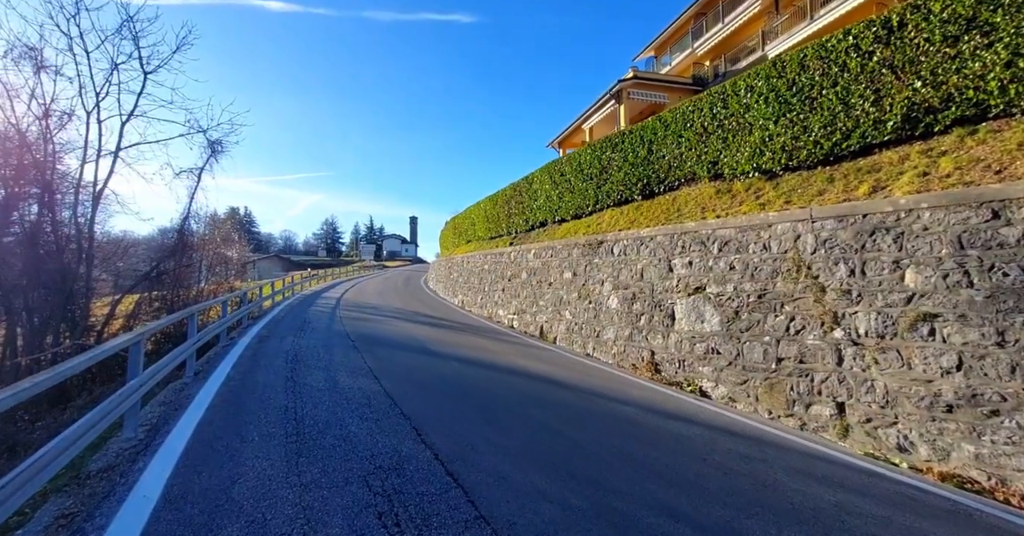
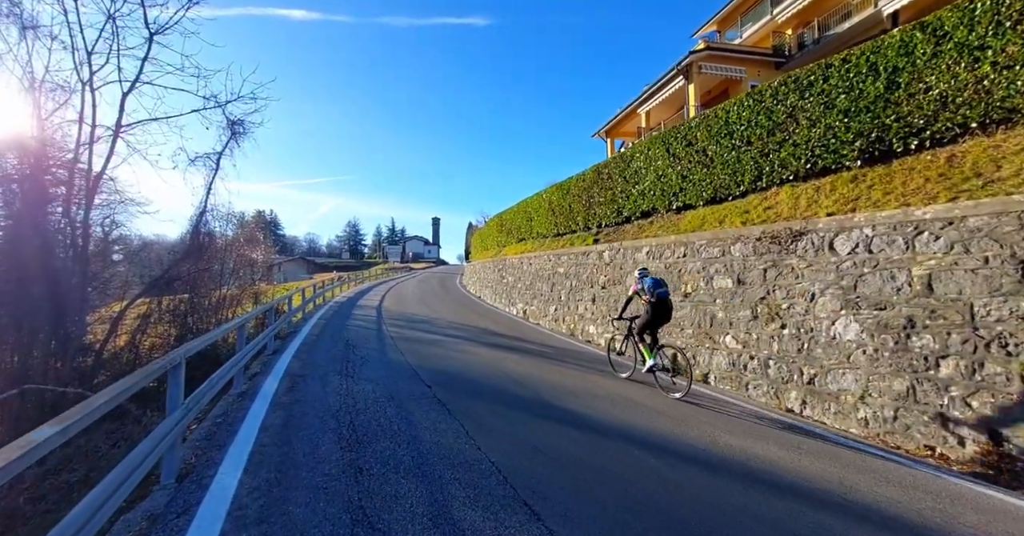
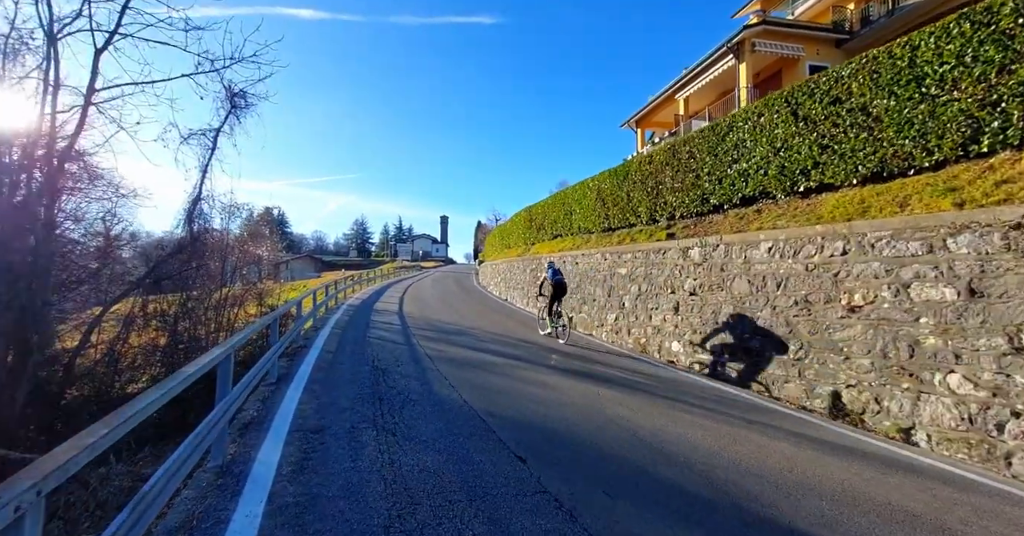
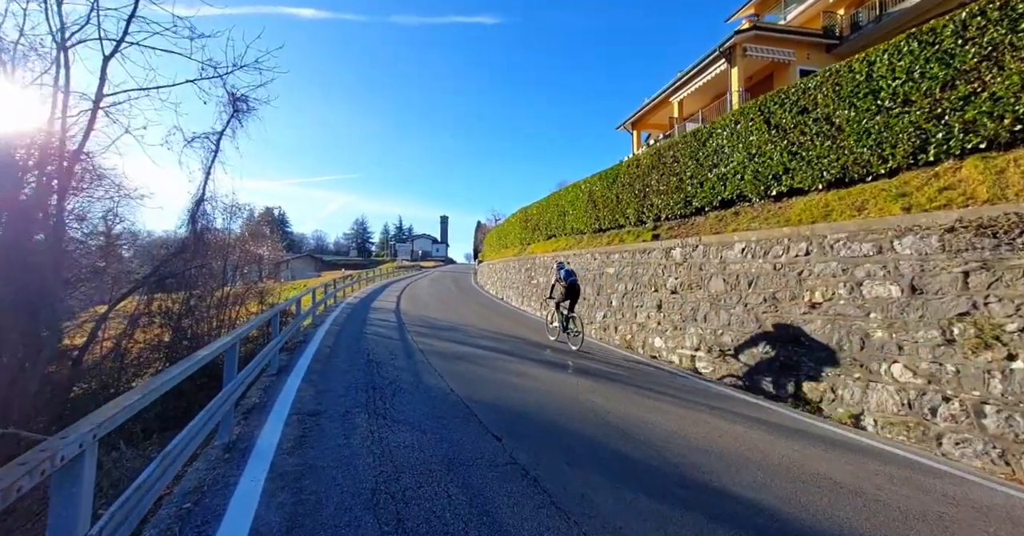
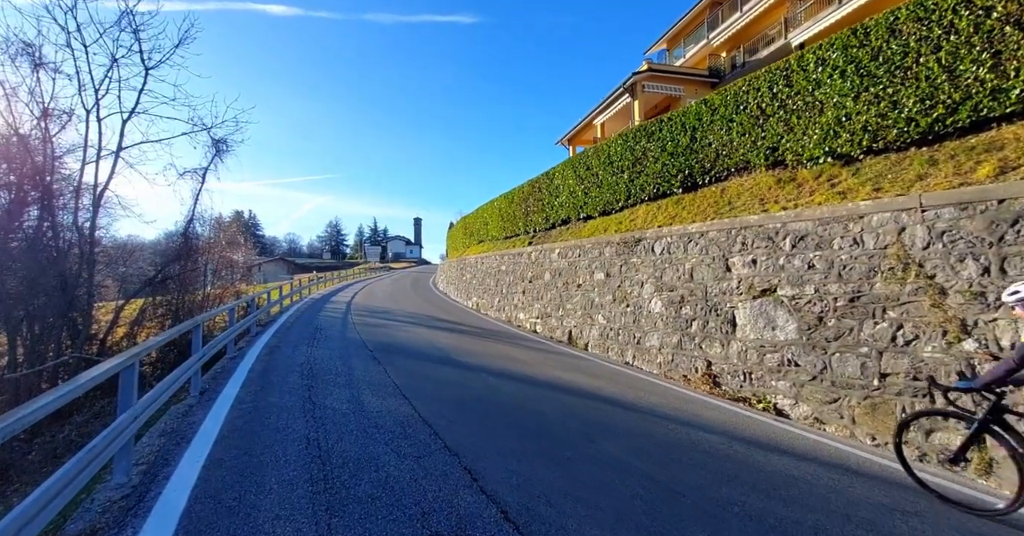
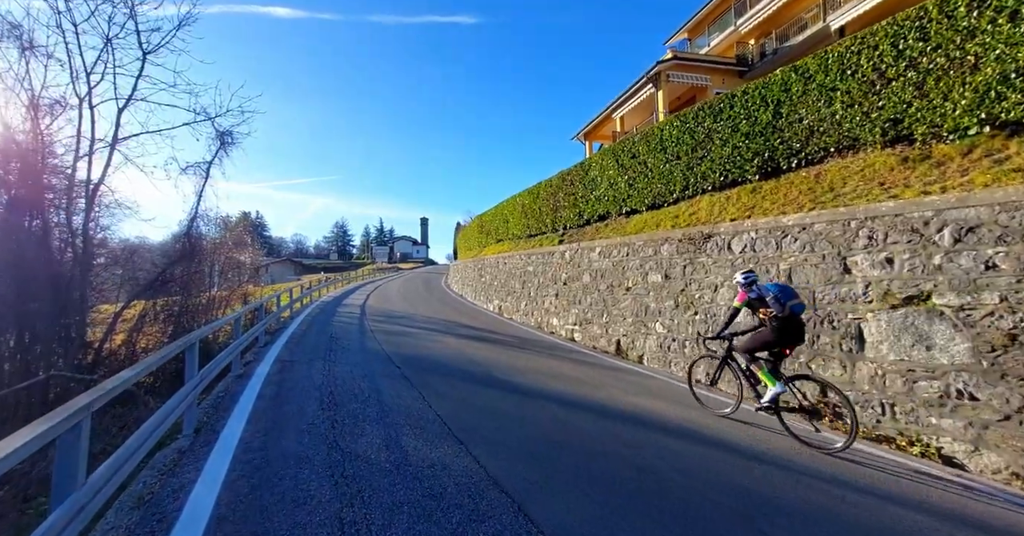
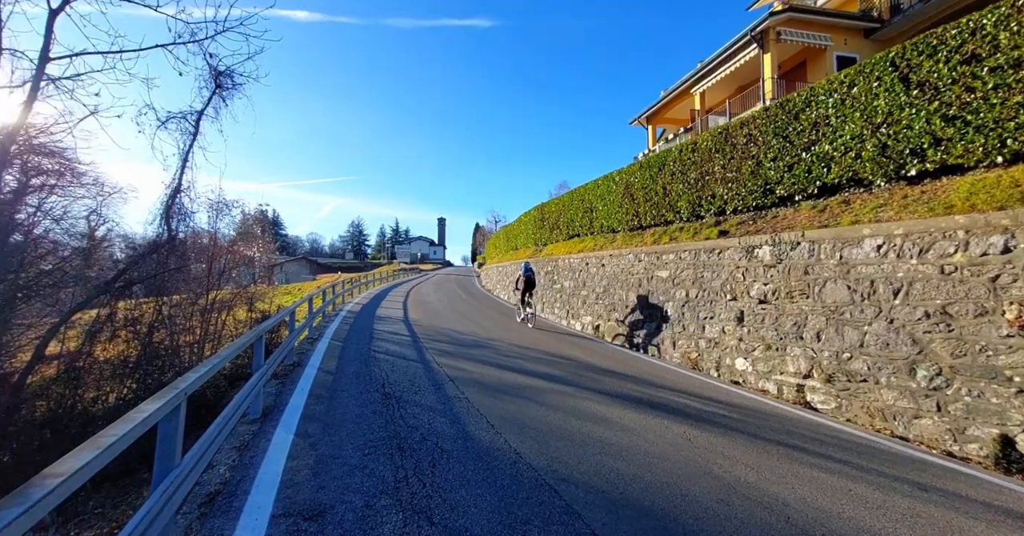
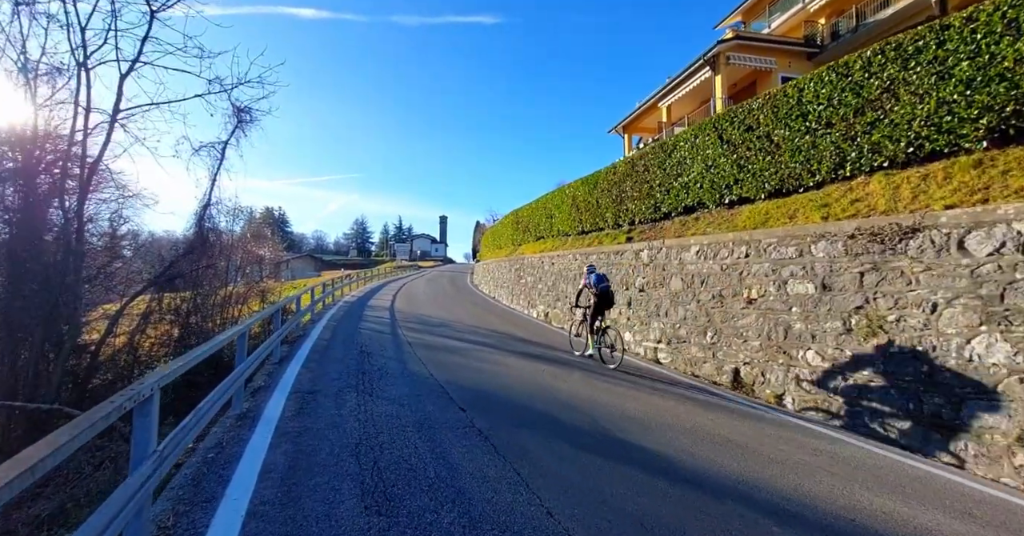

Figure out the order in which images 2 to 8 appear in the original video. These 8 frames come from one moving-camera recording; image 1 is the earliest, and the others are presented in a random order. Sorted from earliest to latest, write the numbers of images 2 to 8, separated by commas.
5, 6, 2, 8, 4, 3, 7
